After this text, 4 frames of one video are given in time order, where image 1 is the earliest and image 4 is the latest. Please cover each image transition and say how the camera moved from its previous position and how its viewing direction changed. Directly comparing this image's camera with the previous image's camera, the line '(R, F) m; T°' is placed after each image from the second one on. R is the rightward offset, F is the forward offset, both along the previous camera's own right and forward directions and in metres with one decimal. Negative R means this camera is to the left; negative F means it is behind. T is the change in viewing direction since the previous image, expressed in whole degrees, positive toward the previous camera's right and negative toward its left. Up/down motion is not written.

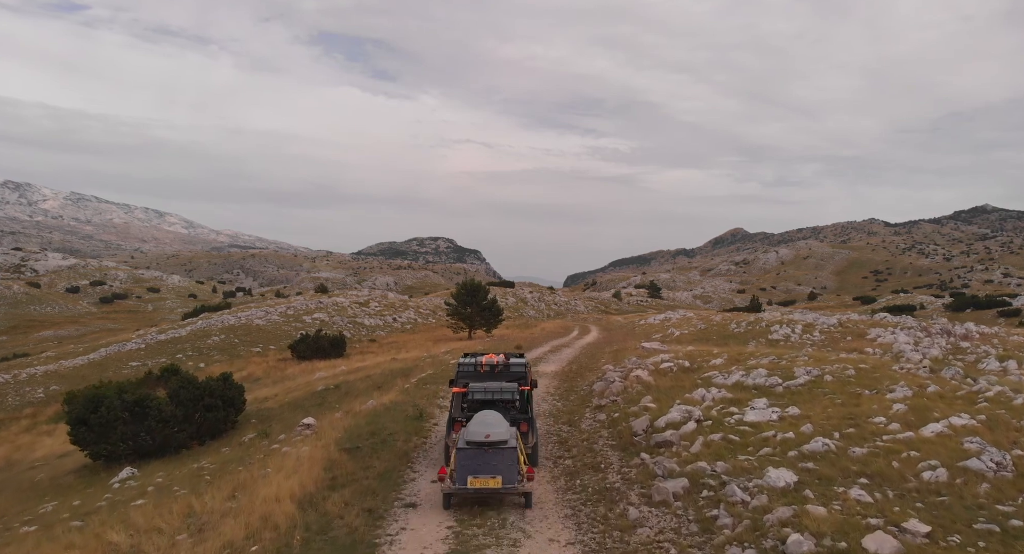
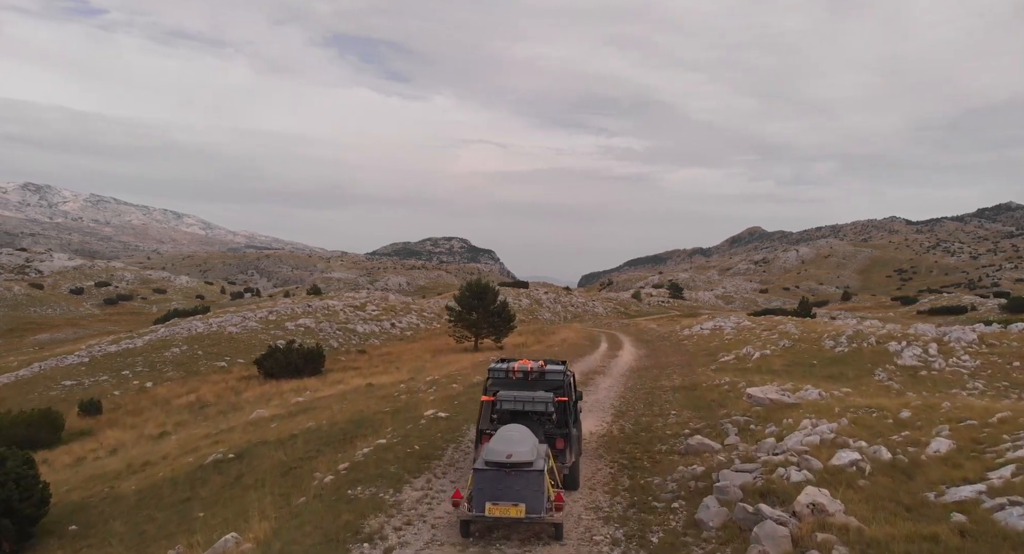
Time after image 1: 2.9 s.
(0.0, +9.2) m; -1°
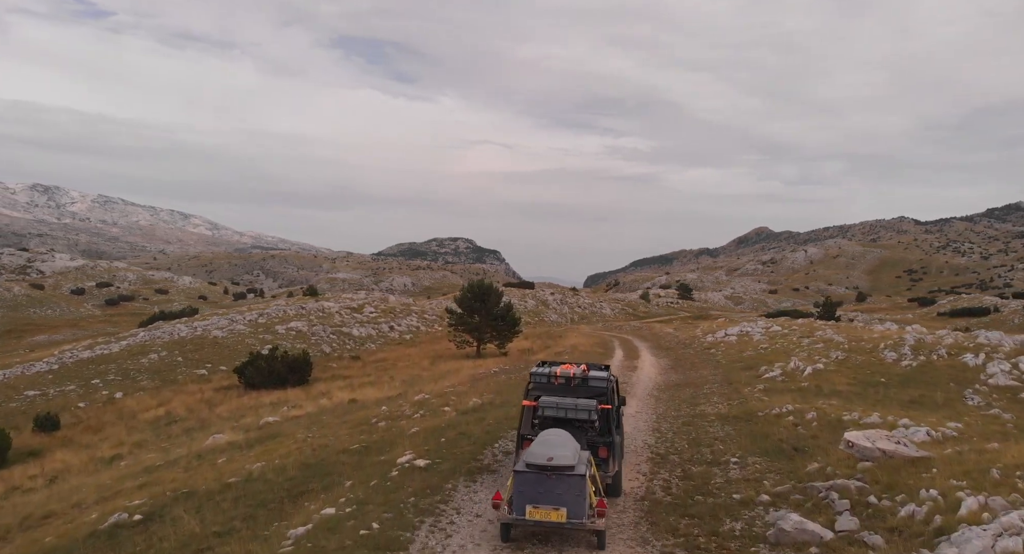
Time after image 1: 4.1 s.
(0.0, +3.7) m; 0°
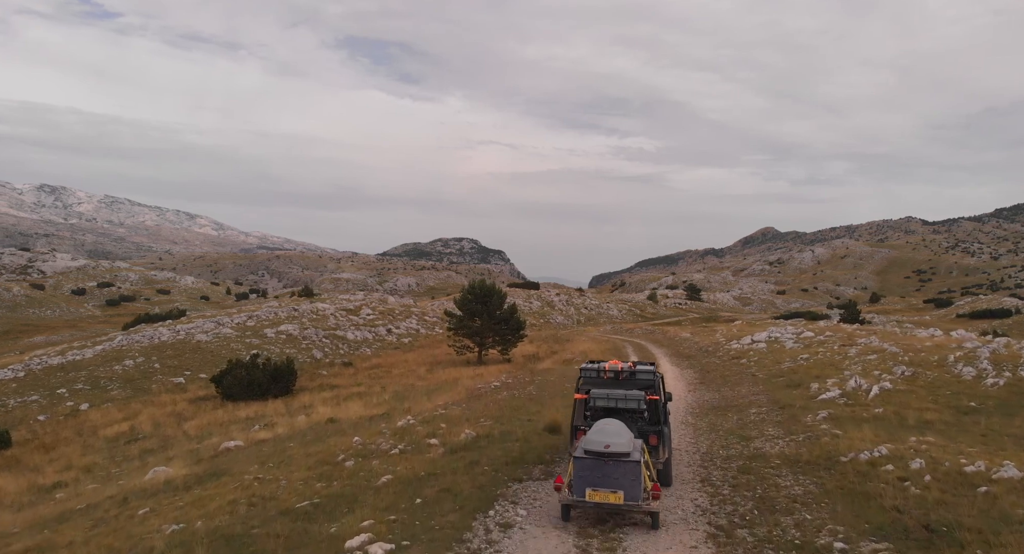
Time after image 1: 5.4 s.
(0.0, +3.4) m; 0°
